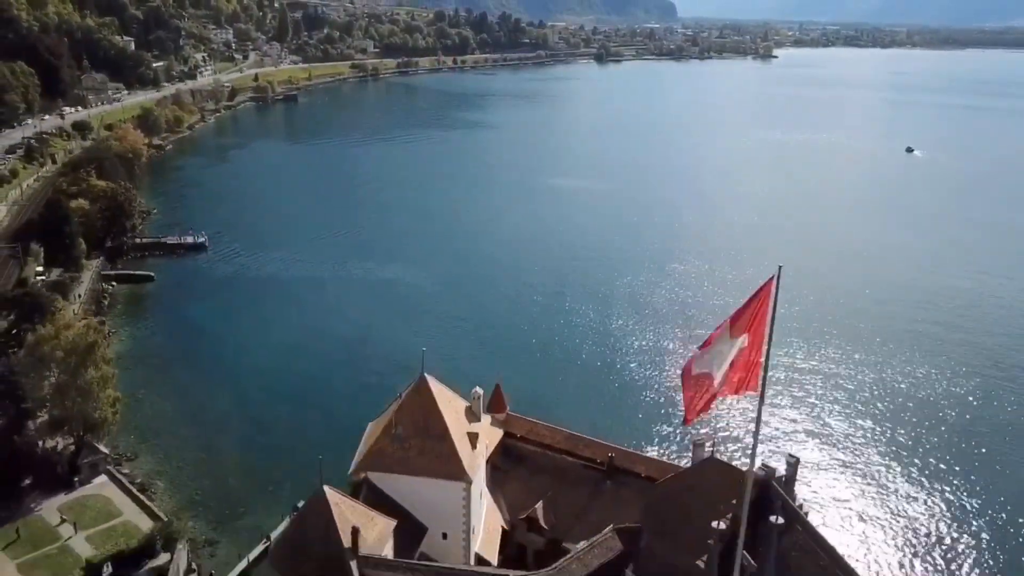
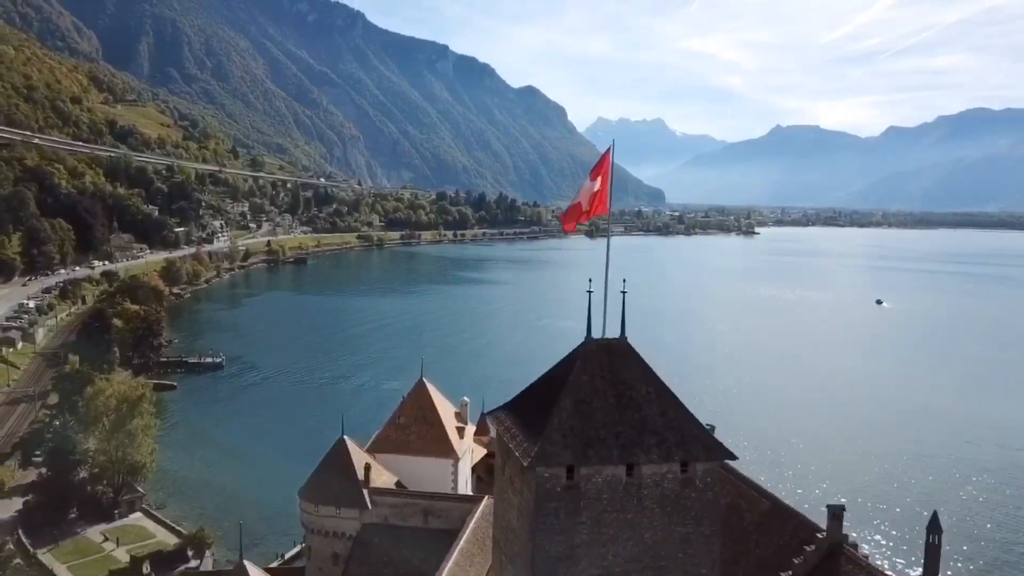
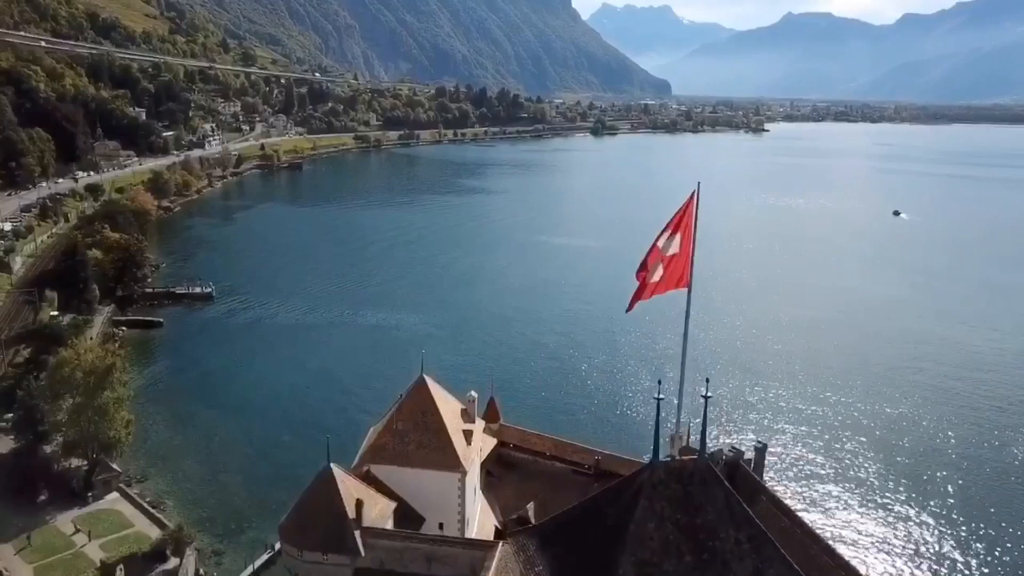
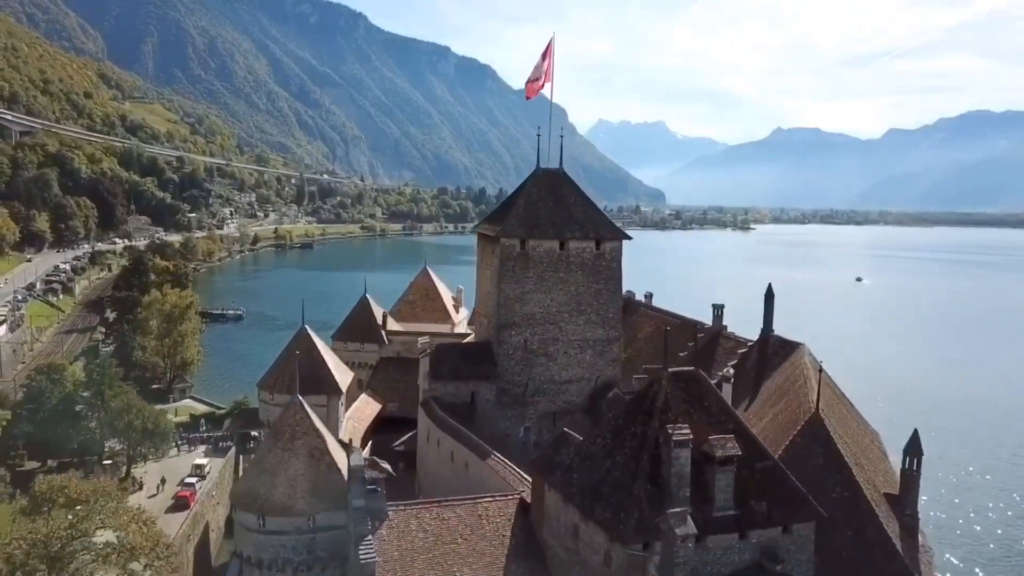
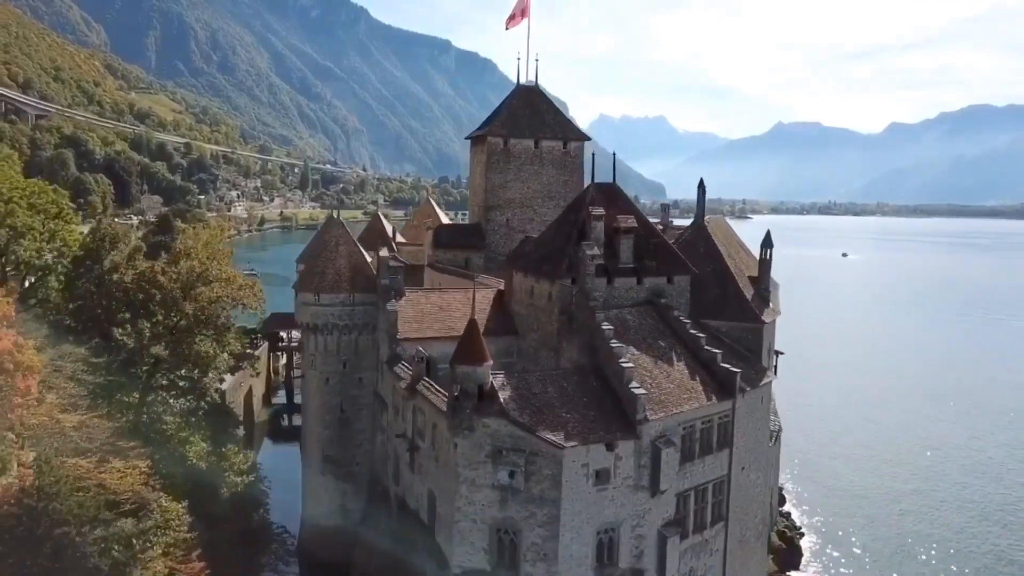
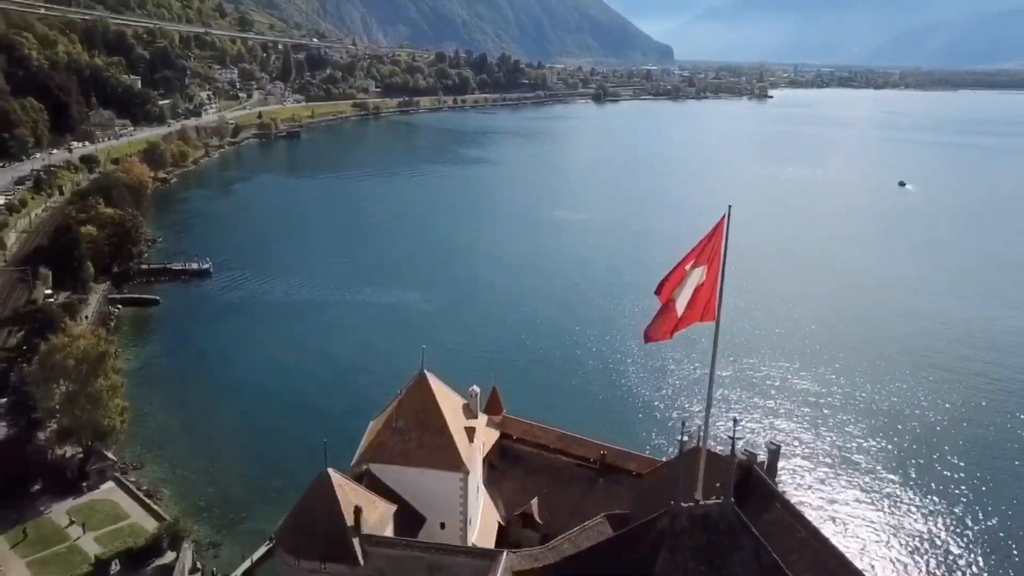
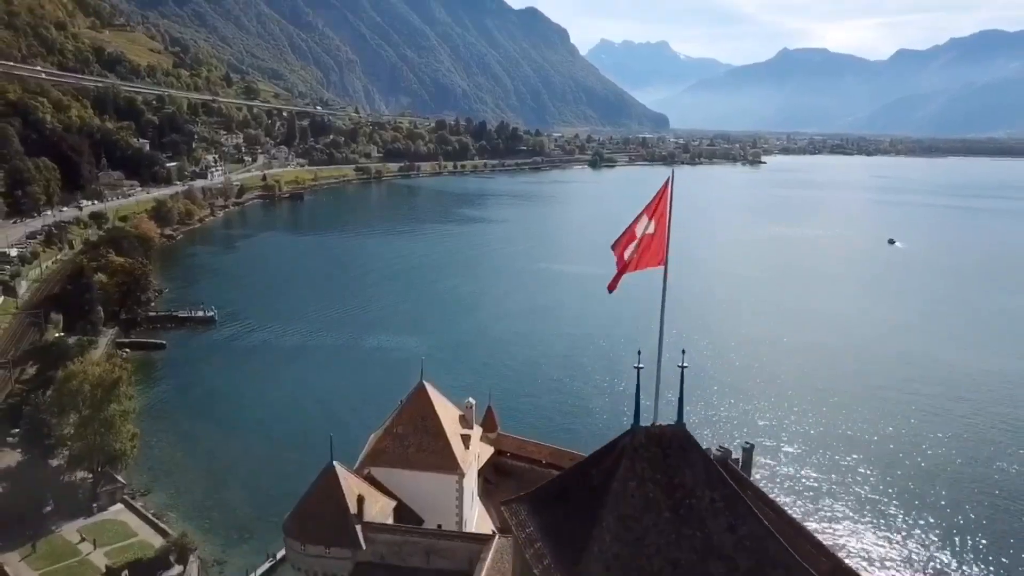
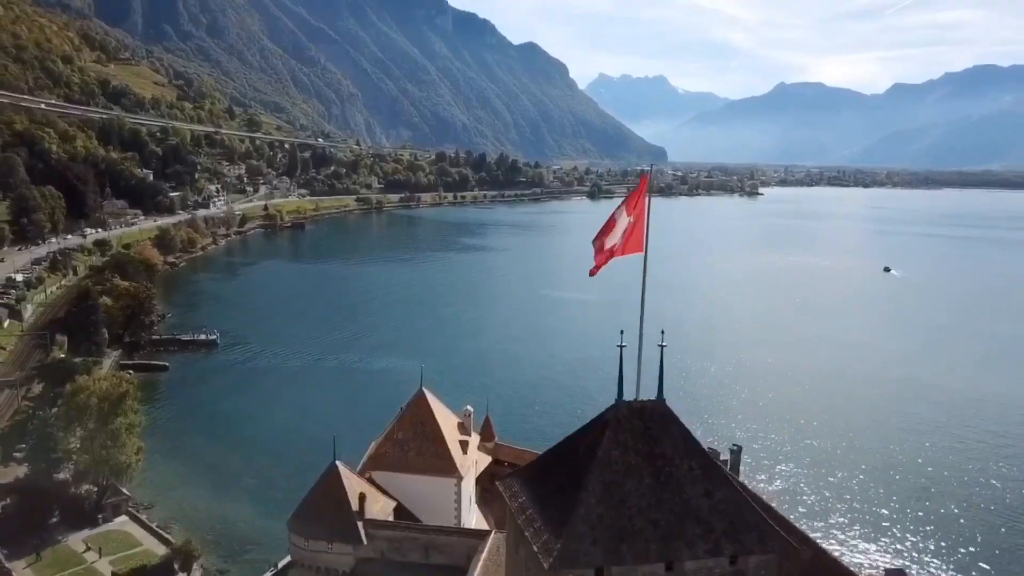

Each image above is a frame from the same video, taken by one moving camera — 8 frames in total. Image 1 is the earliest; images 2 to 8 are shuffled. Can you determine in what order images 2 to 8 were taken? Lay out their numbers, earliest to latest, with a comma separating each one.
6, 3, 7, 8, 2, 4, 5
